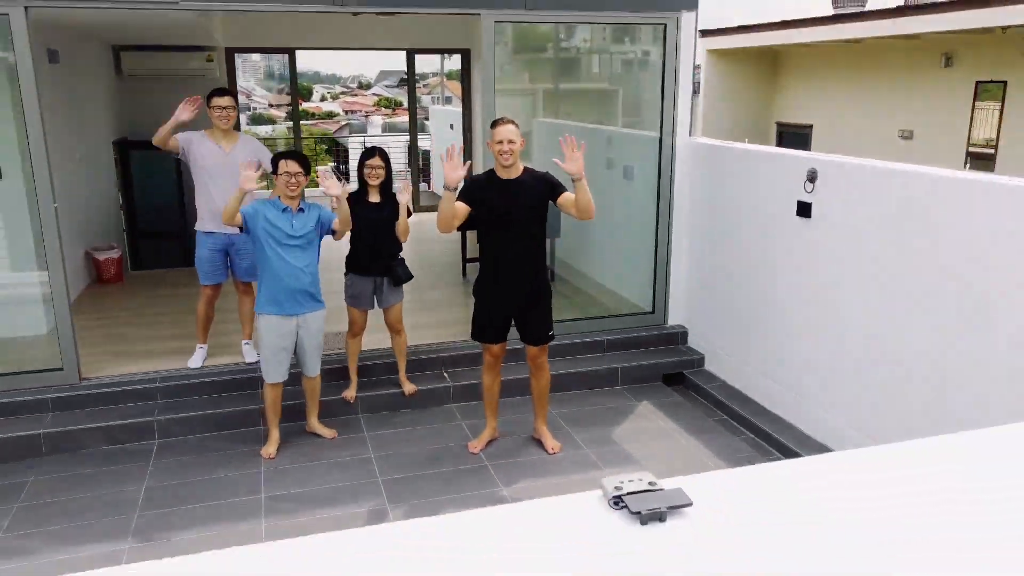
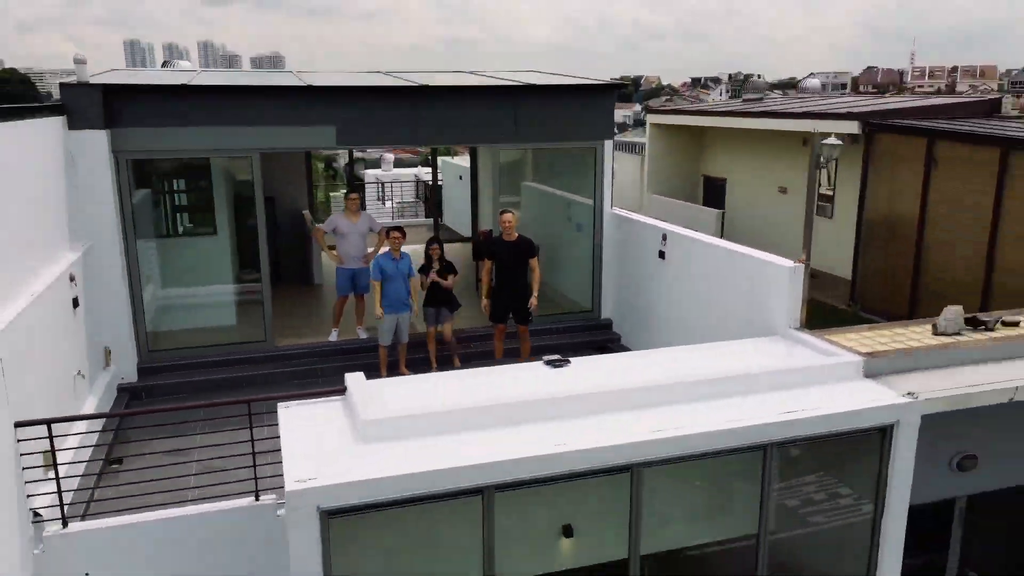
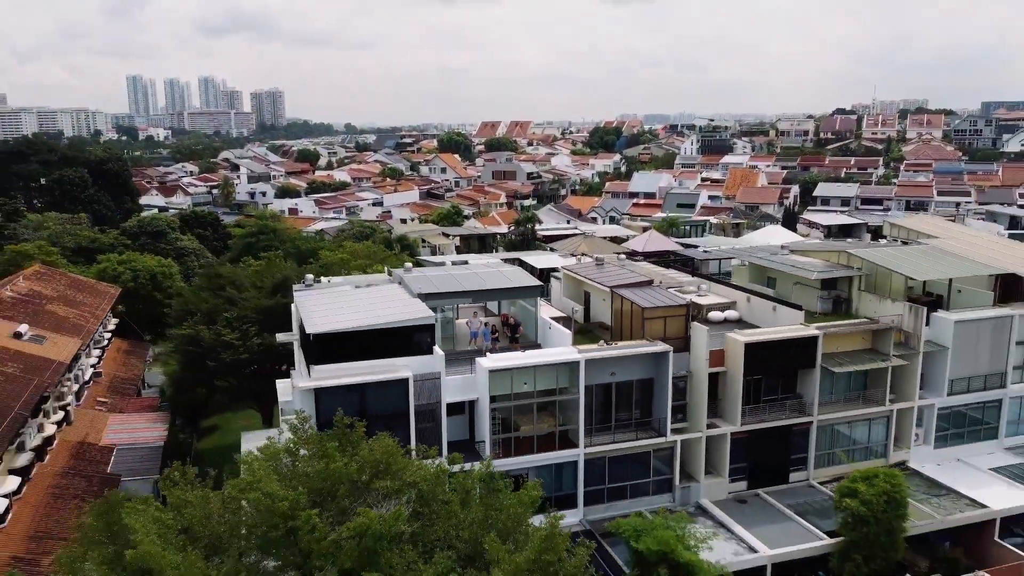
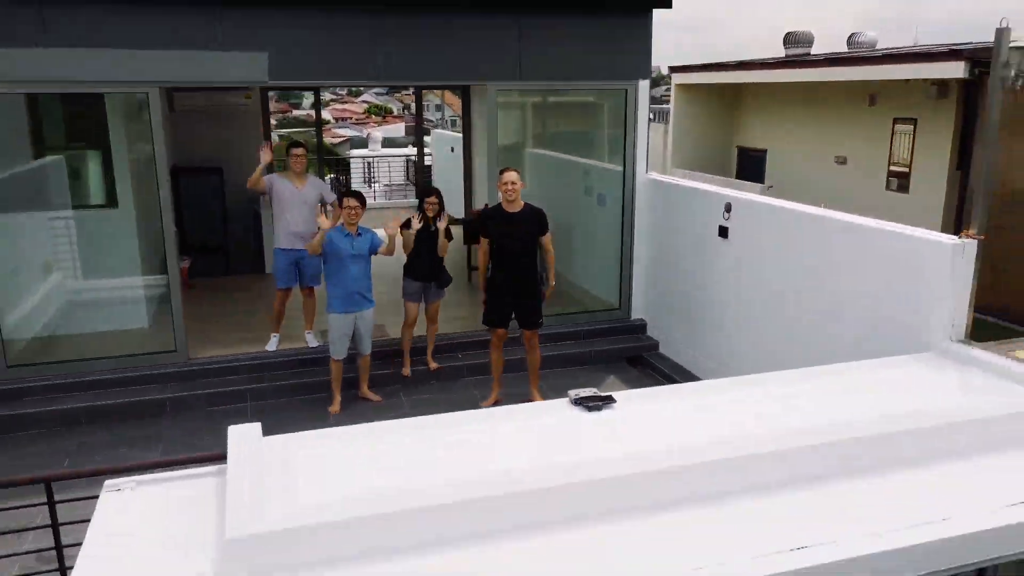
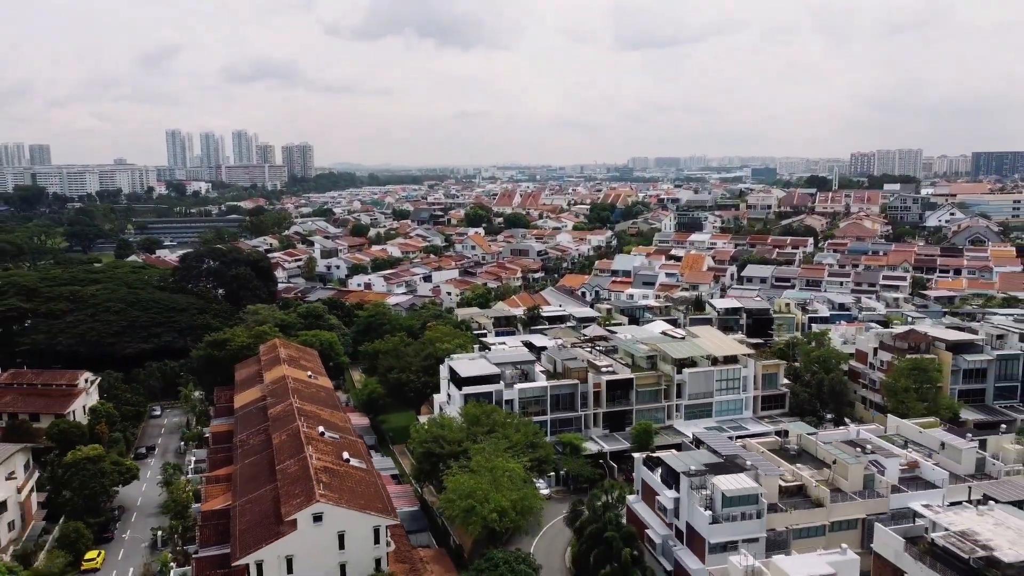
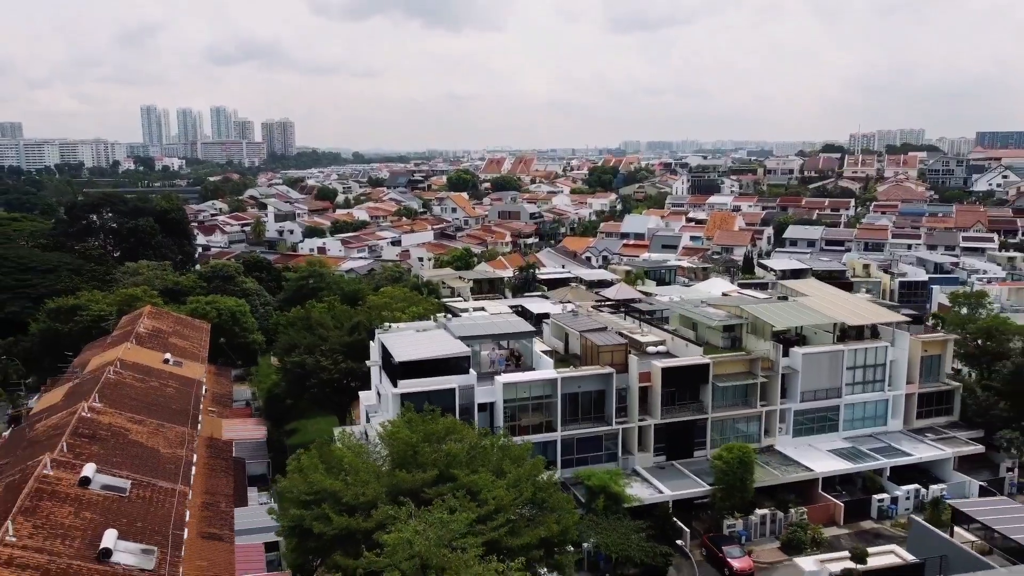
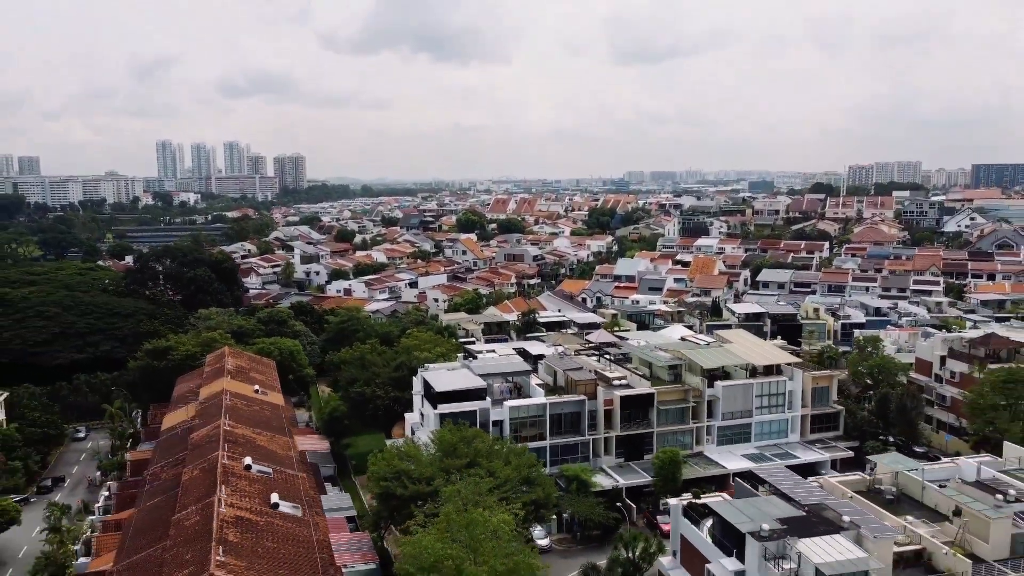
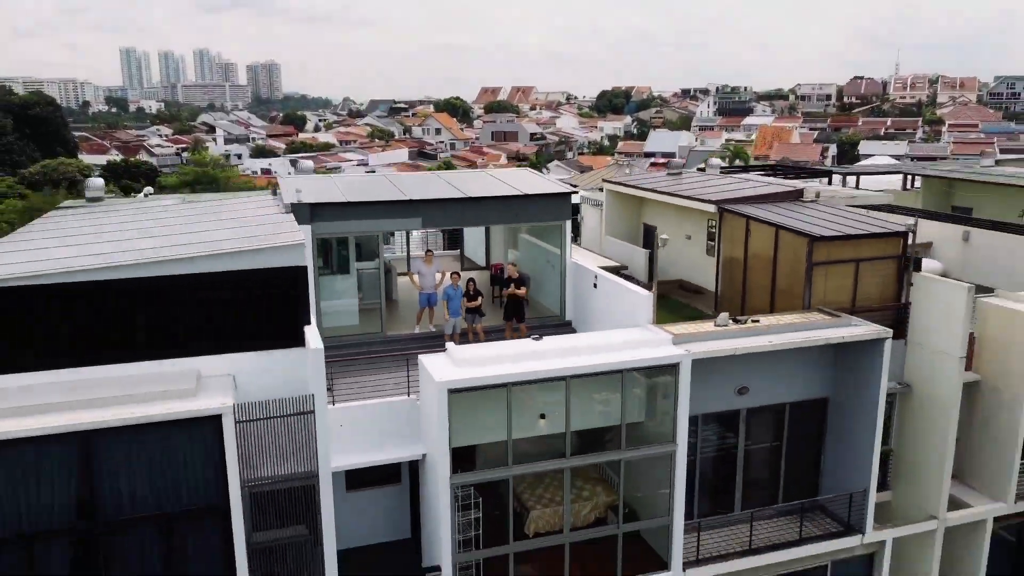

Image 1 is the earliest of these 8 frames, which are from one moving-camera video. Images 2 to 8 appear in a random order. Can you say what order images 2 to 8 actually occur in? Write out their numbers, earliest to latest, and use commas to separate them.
4, 2, 8, 3, 6, 7, 5
